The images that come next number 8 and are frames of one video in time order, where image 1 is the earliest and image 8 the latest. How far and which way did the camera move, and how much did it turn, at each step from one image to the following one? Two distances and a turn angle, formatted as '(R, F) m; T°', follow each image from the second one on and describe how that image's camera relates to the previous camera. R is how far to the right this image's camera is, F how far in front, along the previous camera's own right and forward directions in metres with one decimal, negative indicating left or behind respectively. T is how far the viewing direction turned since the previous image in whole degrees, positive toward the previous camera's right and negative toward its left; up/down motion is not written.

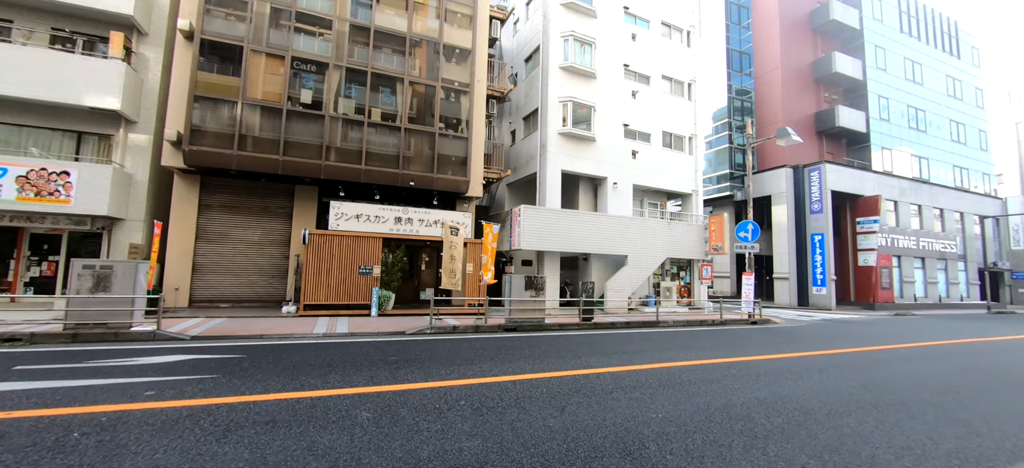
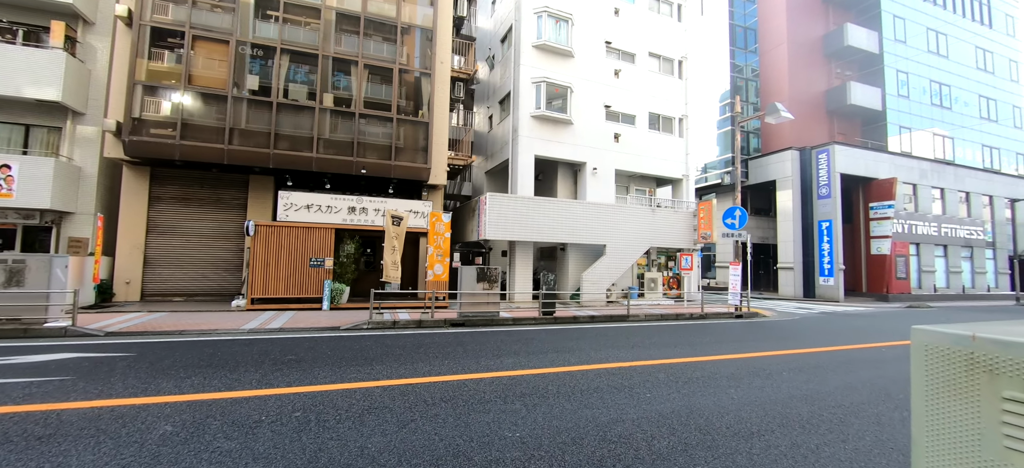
(+1.8, +0.8) m; -3°
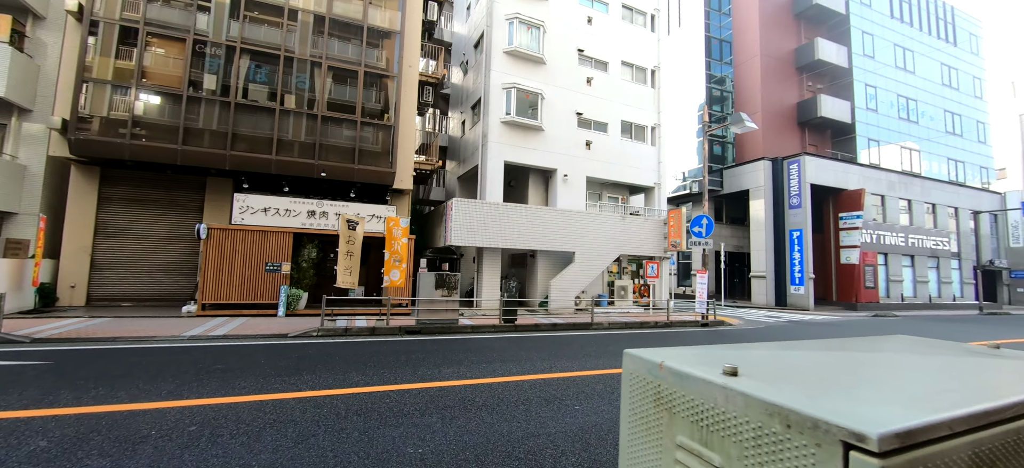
(+0.8, +0.1) m; +2°
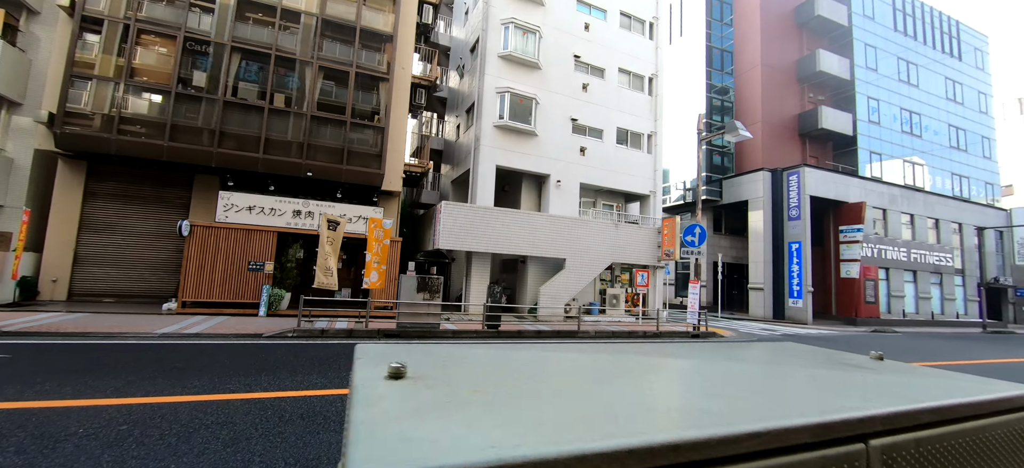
(+0.5, +0.2) m; -1°
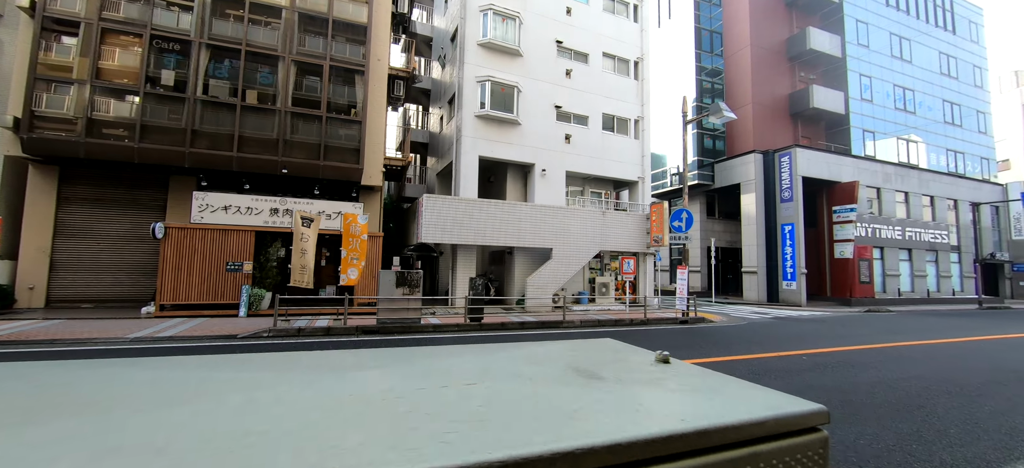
(+0.6, +0.2) m; 0°
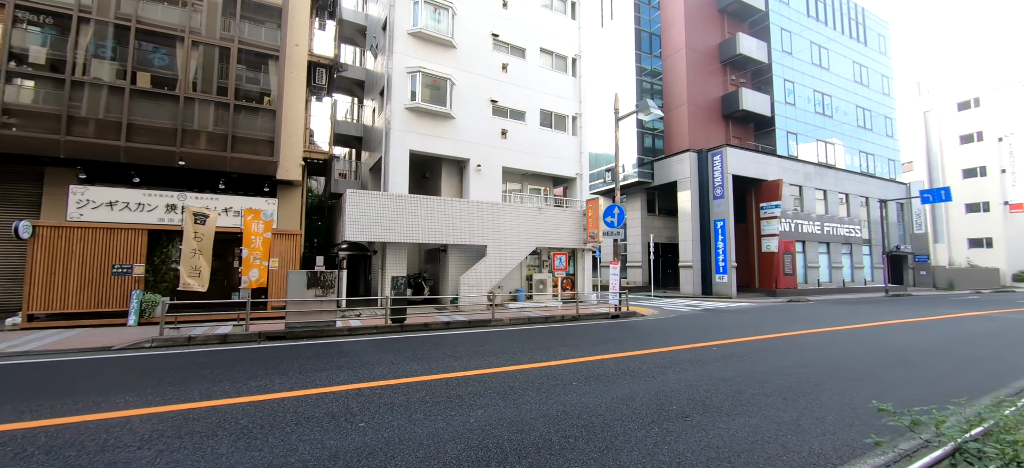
(+0.9, +0.3) m; +6°
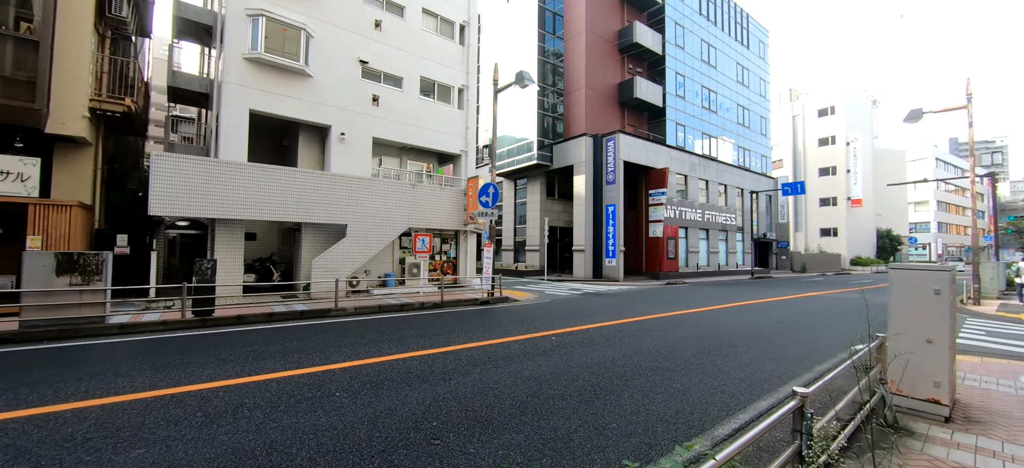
(+1.9, +1.0) m; +11°
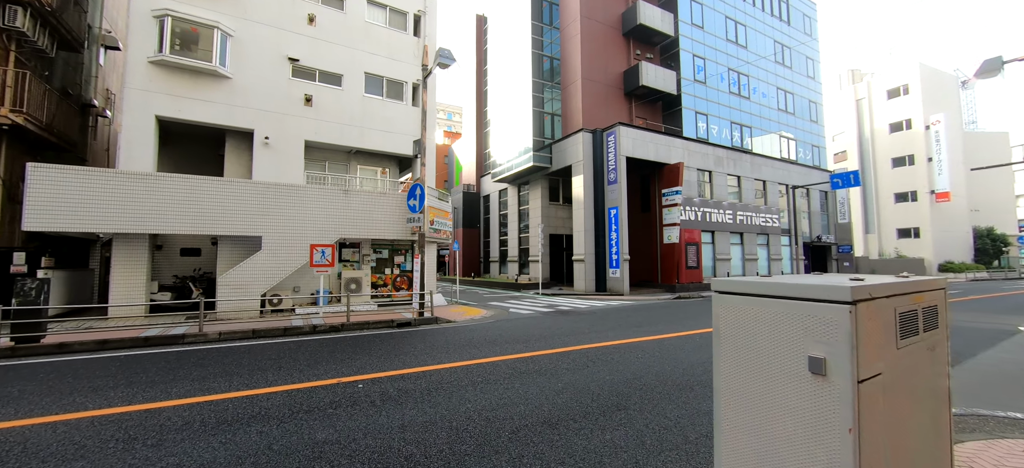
(+3.2, +2.4) m; -8°
